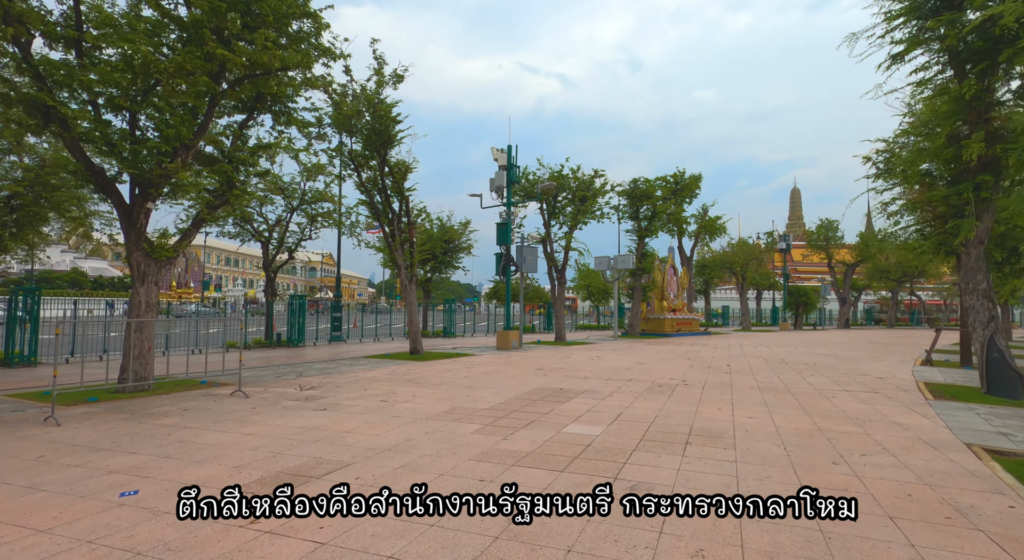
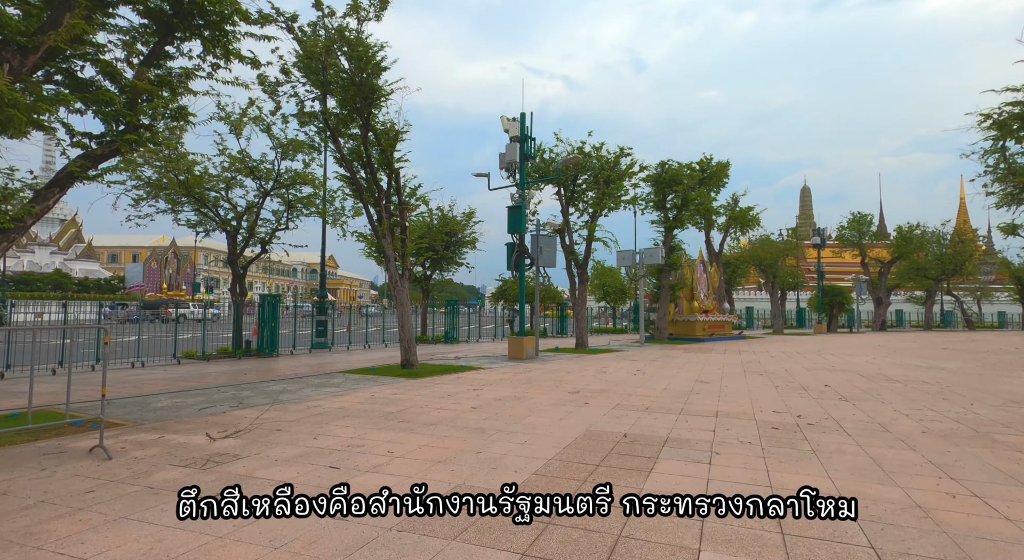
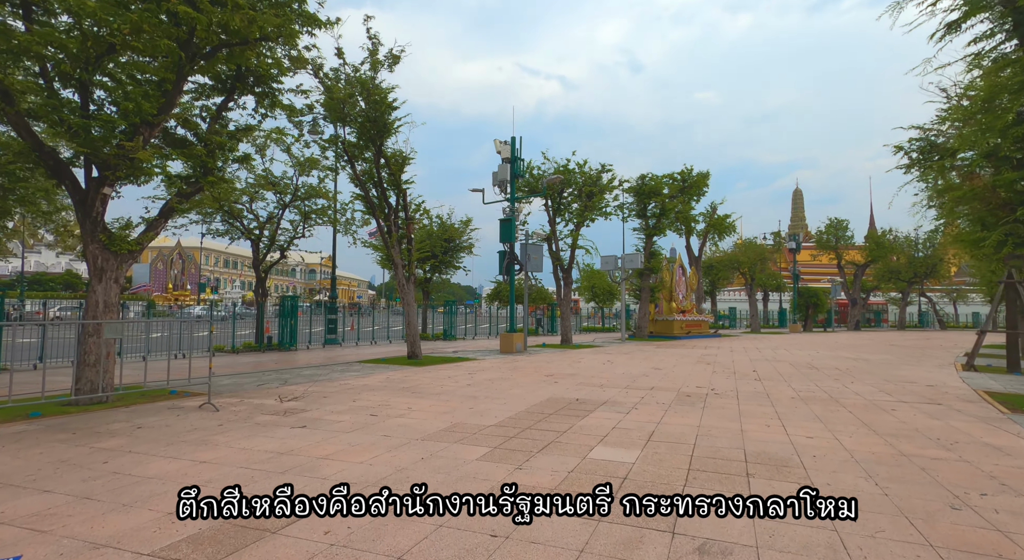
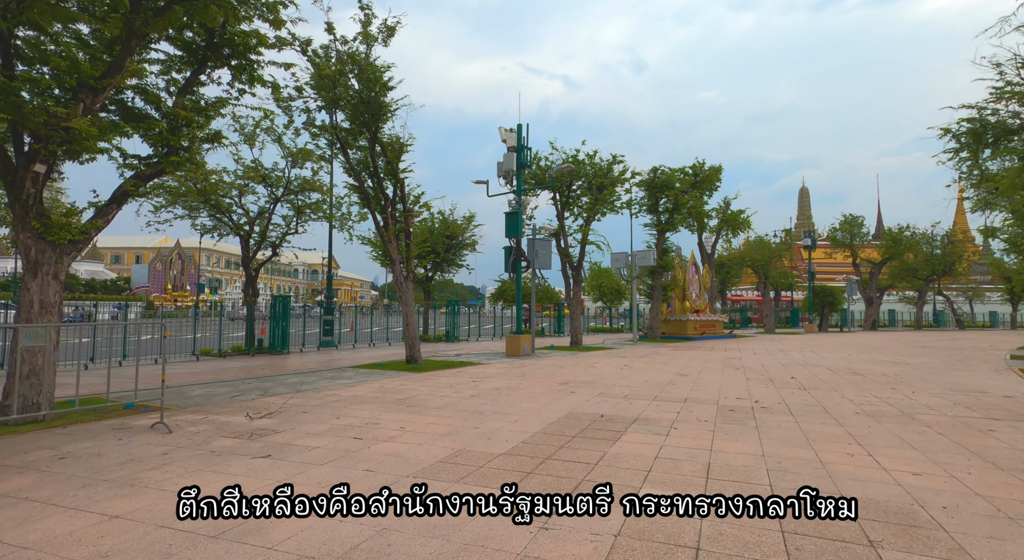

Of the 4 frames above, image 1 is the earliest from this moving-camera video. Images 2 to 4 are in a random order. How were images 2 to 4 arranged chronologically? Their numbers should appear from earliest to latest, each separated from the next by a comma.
3, 4, 2
